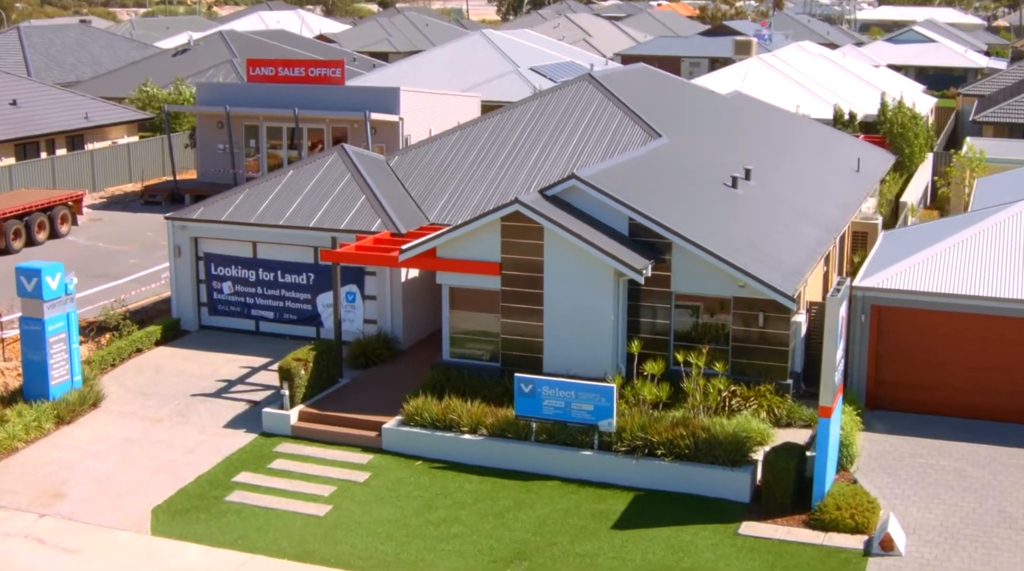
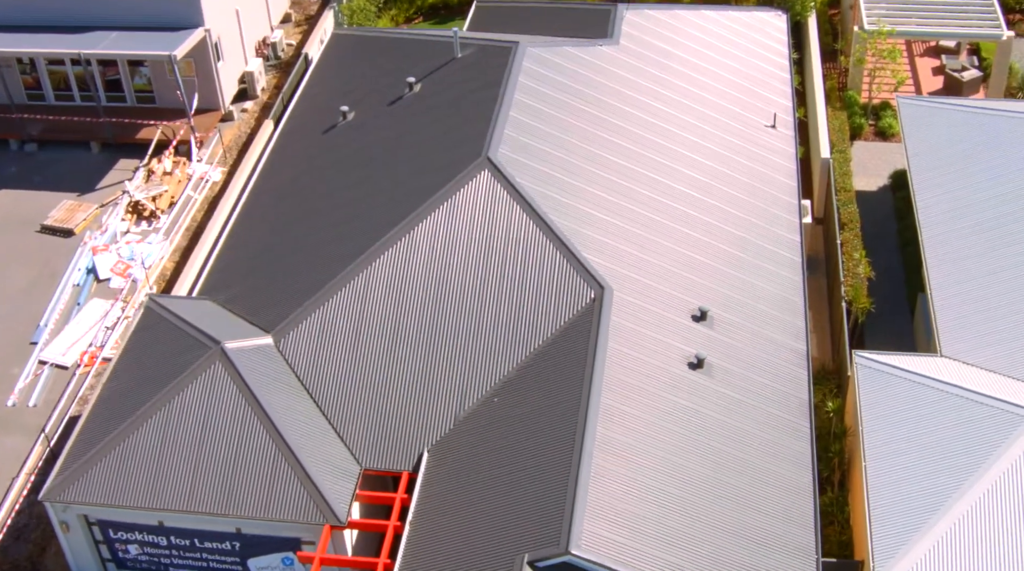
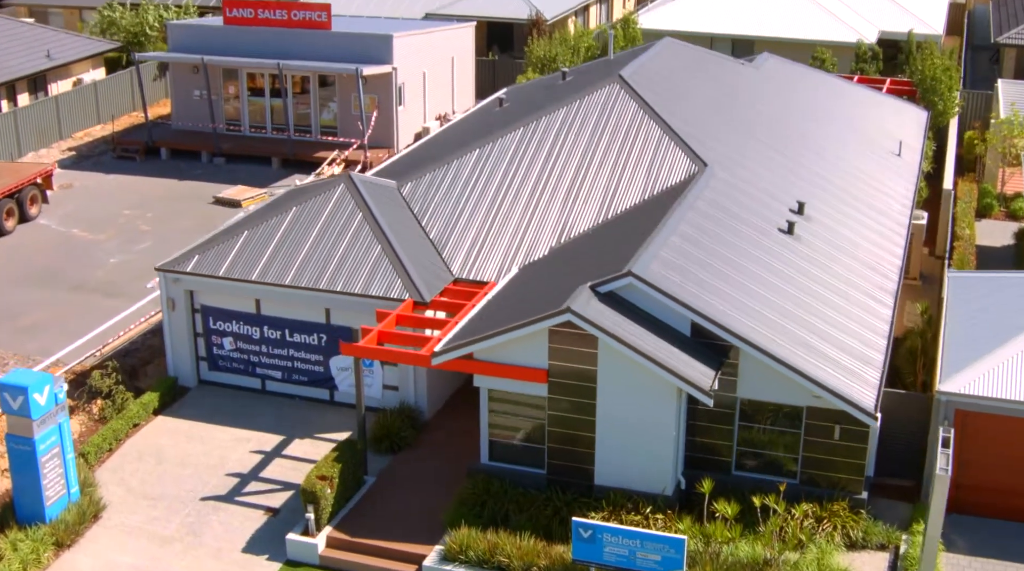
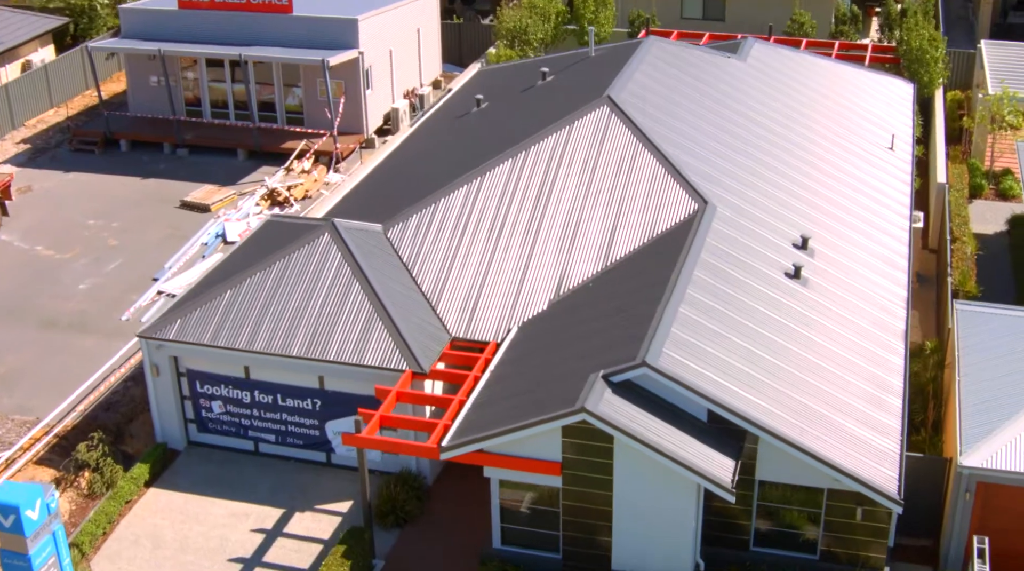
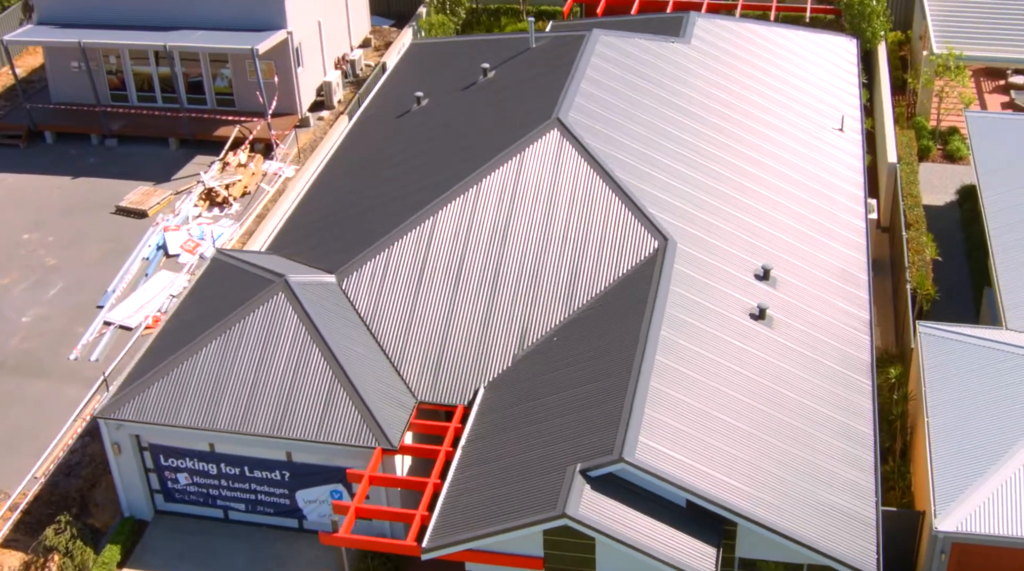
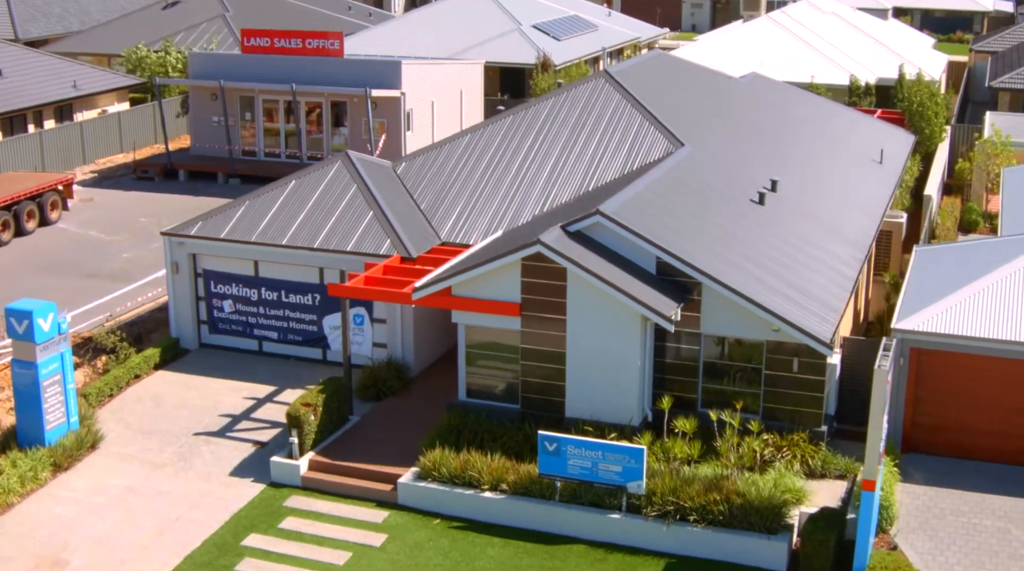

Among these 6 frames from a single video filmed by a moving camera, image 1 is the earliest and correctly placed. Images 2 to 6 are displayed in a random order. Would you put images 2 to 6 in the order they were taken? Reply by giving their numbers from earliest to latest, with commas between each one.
6, 3, 4, 5, 2
